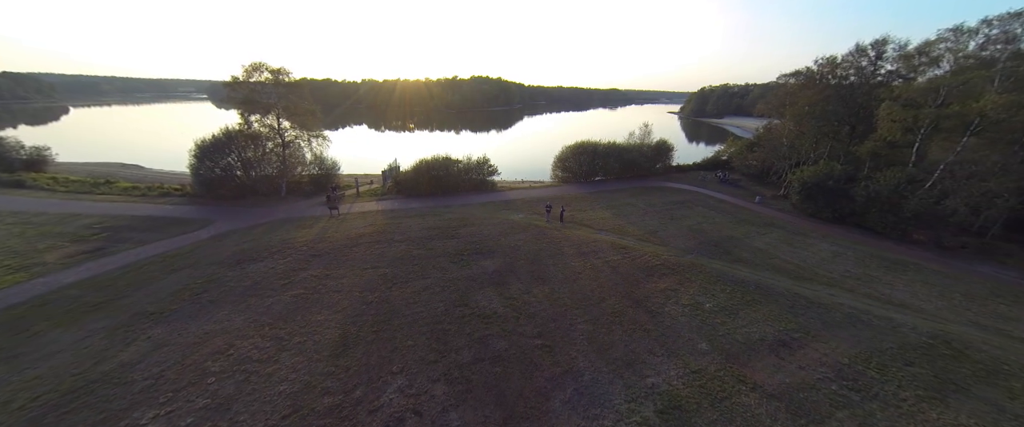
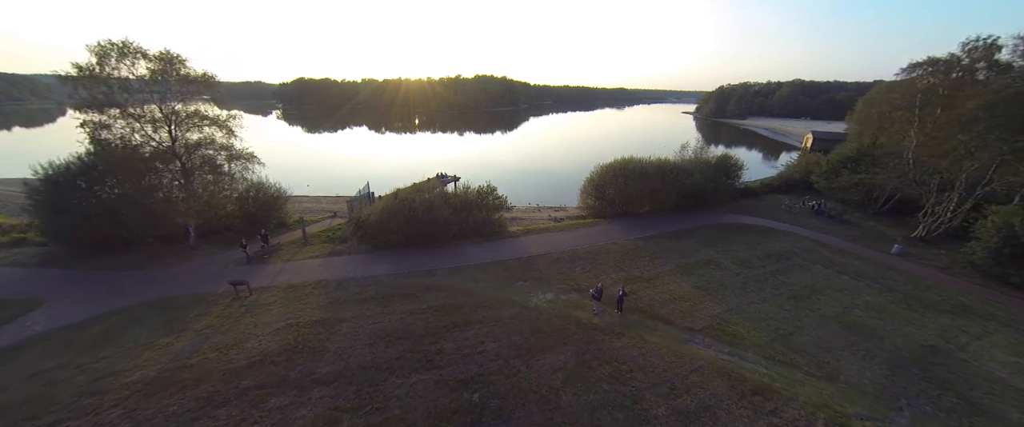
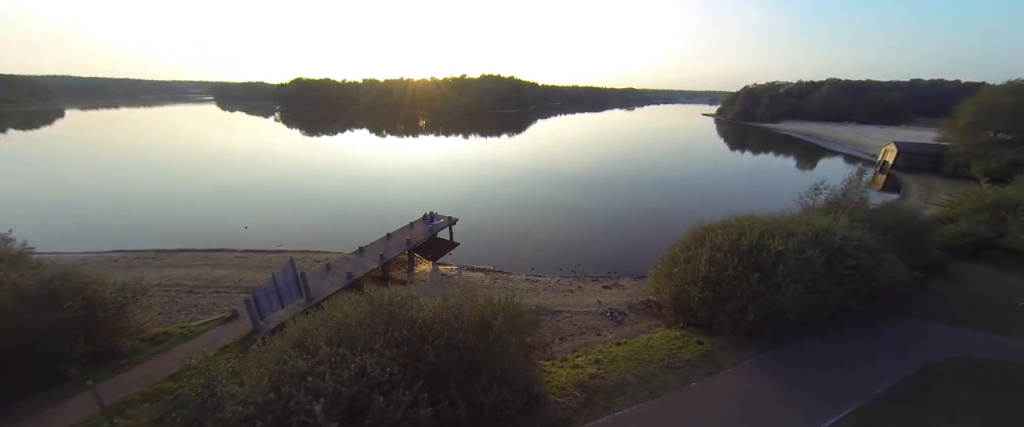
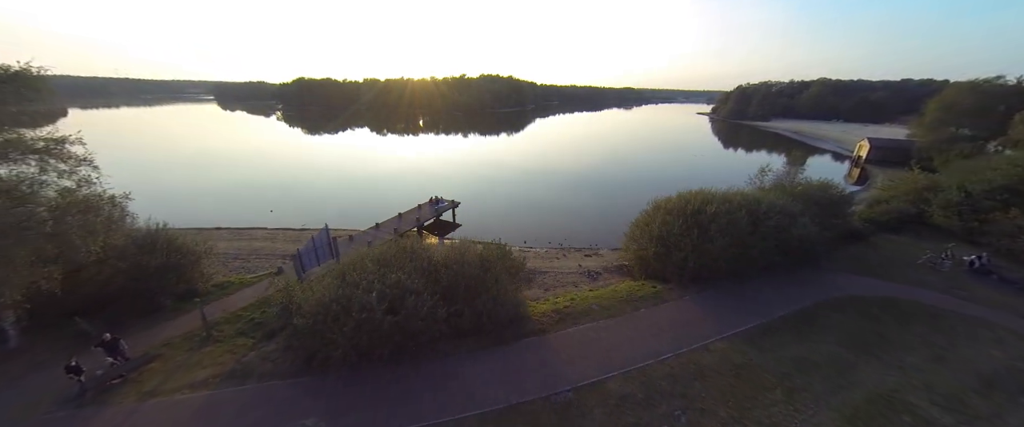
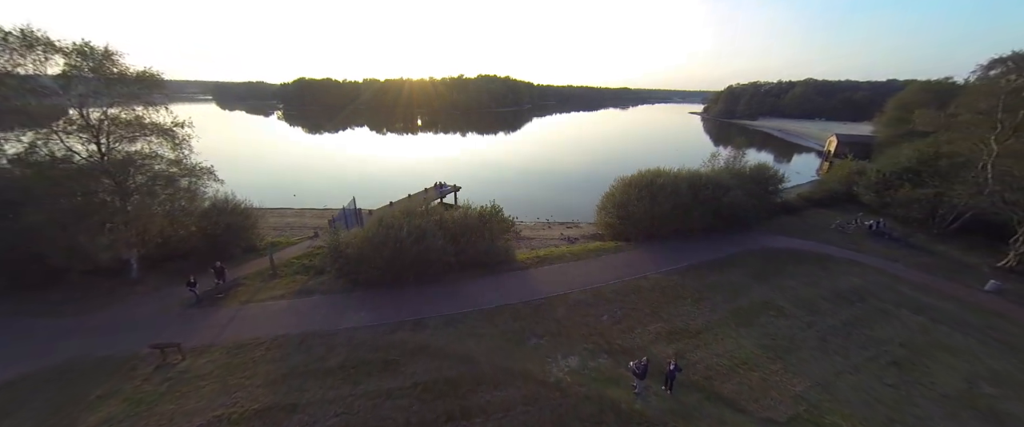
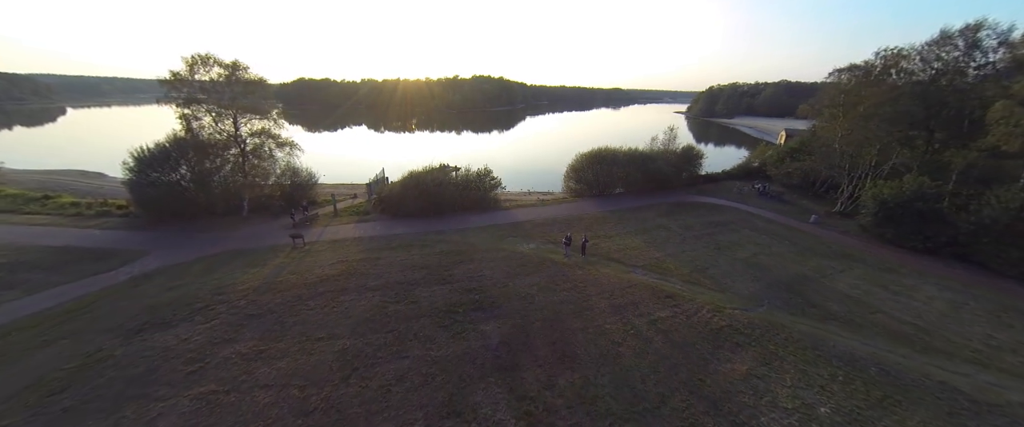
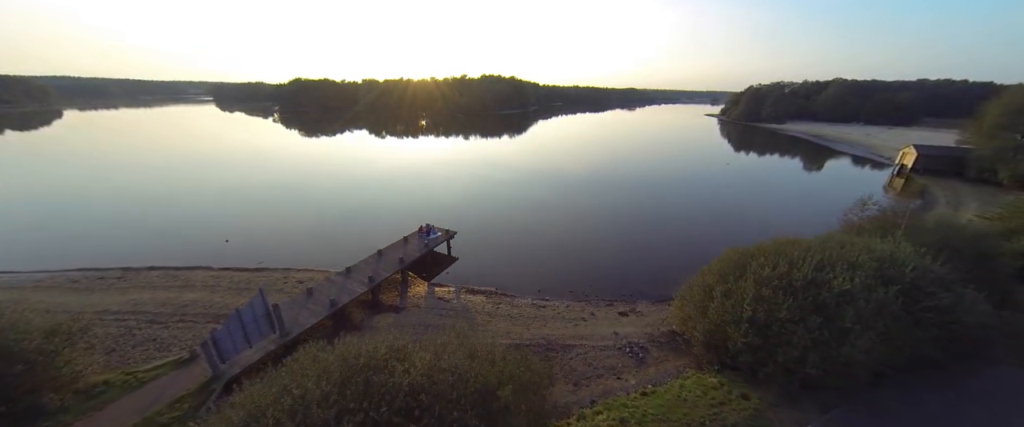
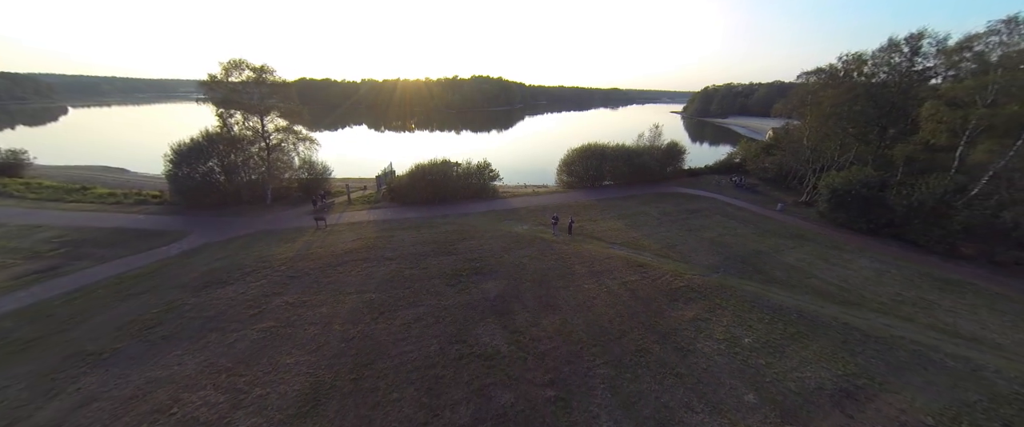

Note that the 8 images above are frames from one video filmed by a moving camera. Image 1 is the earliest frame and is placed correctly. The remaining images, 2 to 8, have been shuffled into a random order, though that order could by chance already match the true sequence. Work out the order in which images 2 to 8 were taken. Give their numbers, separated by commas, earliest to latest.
8, 6, 2, 5, 4, 3, 7
